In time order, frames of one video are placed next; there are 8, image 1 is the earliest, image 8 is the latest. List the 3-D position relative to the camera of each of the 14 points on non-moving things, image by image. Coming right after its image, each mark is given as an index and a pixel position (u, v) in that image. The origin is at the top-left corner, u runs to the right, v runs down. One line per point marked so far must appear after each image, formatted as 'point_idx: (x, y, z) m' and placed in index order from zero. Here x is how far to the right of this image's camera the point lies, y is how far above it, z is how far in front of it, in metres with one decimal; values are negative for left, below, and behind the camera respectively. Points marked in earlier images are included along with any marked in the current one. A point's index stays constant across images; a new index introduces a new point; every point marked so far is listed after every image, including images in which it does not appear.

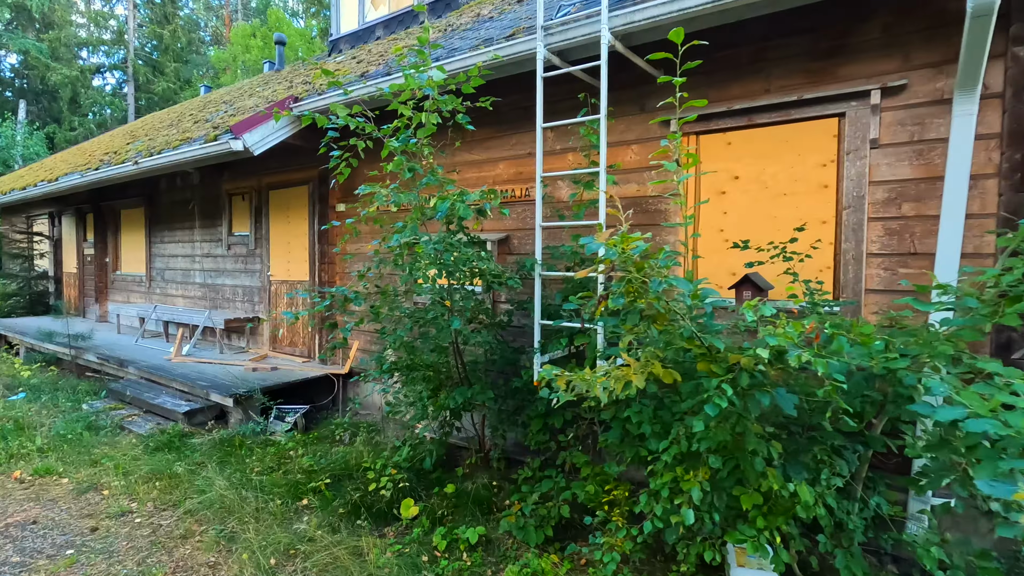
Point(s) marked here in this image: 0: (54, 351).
0: (-6.4, -0.9, +7.5) m
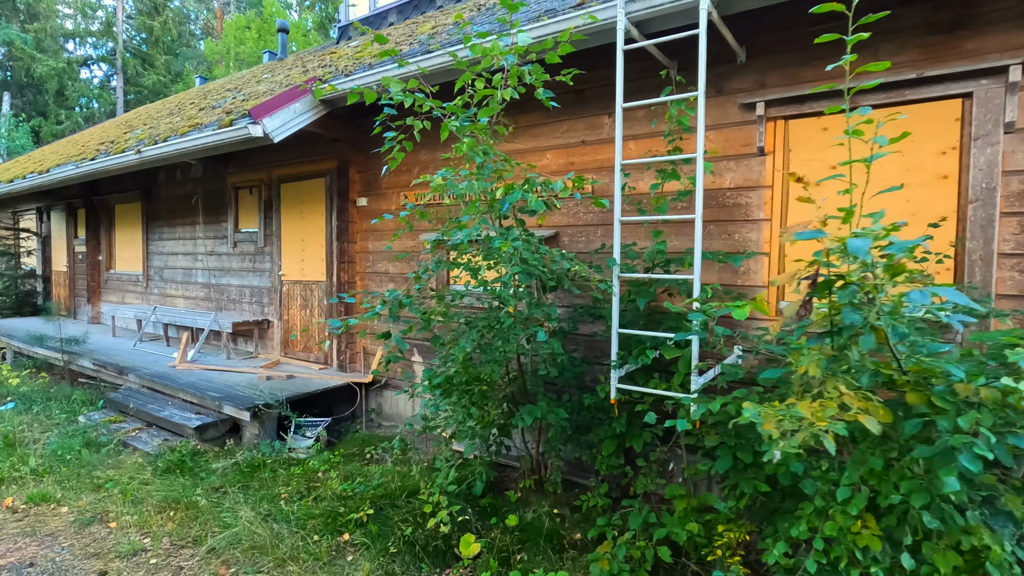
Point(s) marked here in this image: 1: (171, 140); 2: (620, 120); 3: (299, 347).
0: (-6.0, -0.9, +6.9) m
1: (-3.2, +1.4, +5.0) m
2: (+0.6, +1.0, +3.0) m
3: (-2.5, -0.7, +6.2) m
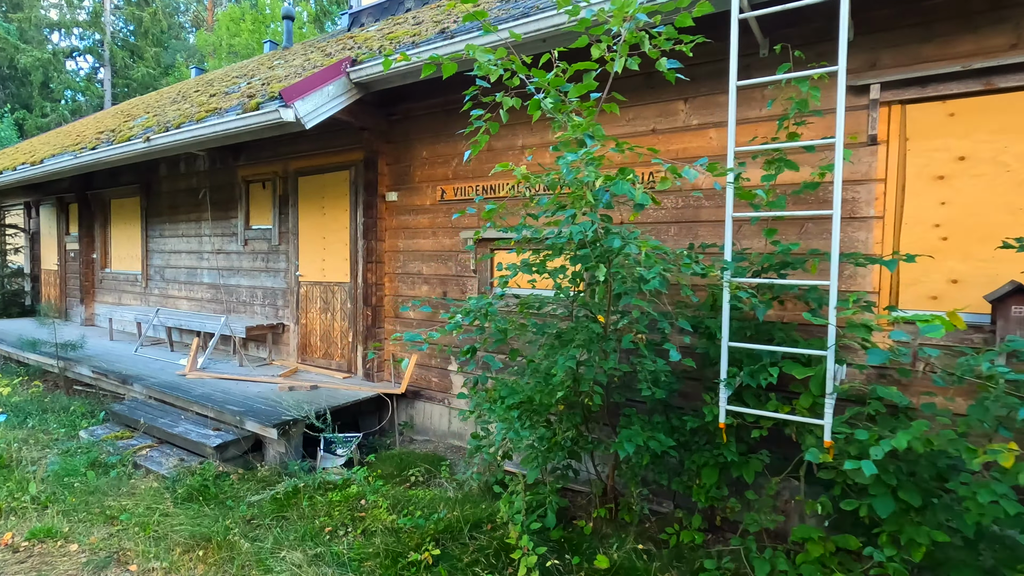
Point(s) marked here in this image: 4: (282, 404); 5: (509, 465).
0: (-5.7, -0.9, +6.4) m
1: (-2.8, +1.4, +4.5) m
2: (+1.1, +0.9, +2.6) m
3: (-2.1, -0.7, +5.7) m
4: (-1.9, -1.0, +4.5) m
5: (0.0, -1.2, +3.7) m
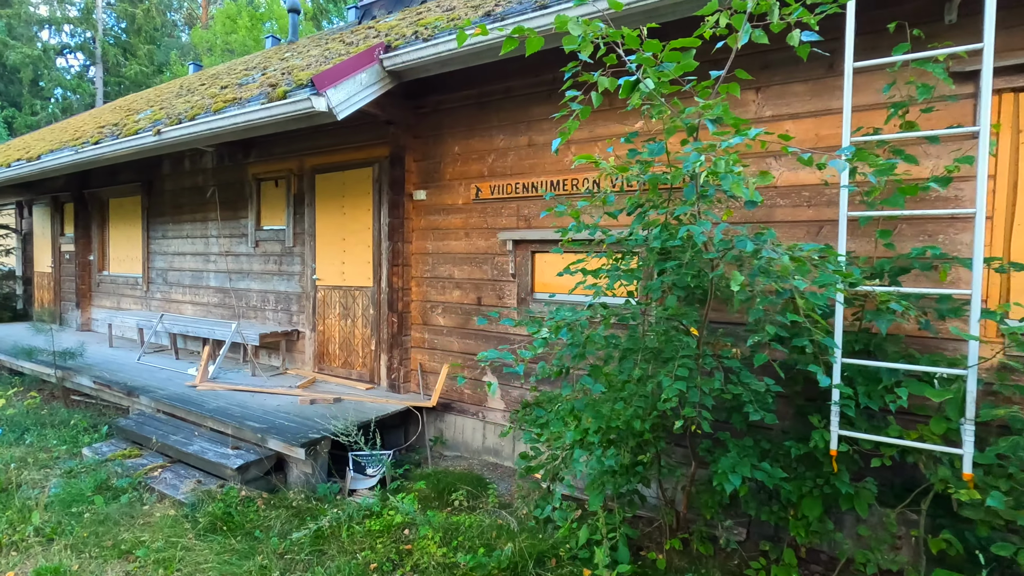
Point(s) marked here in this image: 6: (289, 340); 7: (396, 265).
0: (-5.3, -0.9, +6.0) m
1: (-2.5, +1.3, +4.2) m
2: (+1.4, +0.9, +2.3) m
3: (-1.8, -0.8, +5.4) m
4: (-1.6, -1.0, +4.1) m
5: (+0.3, -1.3, +3.4) m
6: (-2.4, -0.6, +5.8) m
7: (-1.1, +0.2, +4.8) m
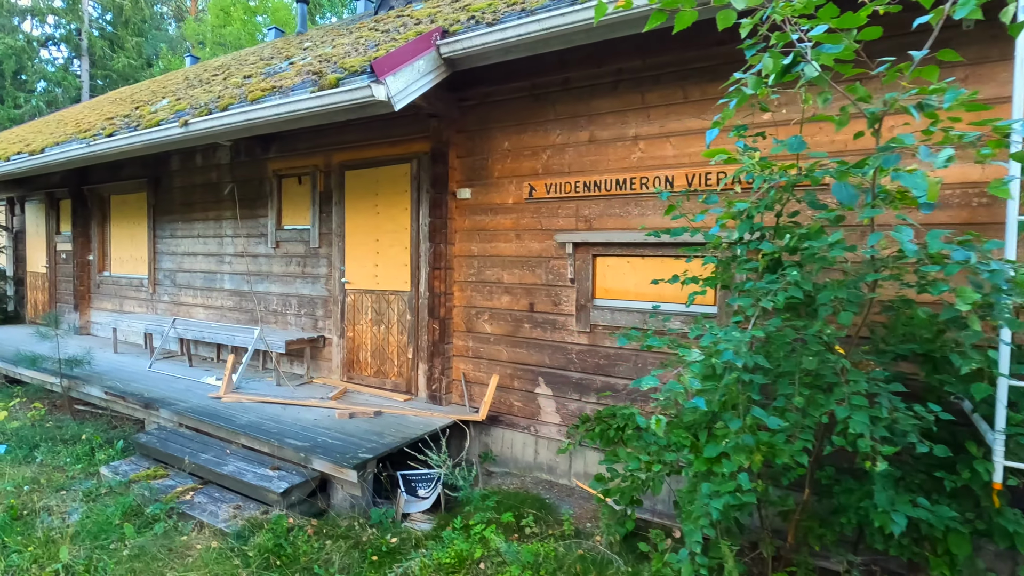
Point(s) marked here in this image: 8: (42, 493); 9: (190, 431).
0: (-5.0, -1.0, +5.6) m
1: (-2.0, +1.3, +3.8) m
2: (+1.9, +0.8, +2.1) m
3: (-1.4, -0.8, +5.1) m
4: (-1.2, -1.1, +3.8) m
5: (+0.8, -1.3, +3.1) m
6: (-2.0, -0.6, +5.5) m
7: (-0.6, +0.2, +4.5) m
8: (-3.3, -1.4, +3.7) m
9: (-2.6, -1.2, +4.3) m
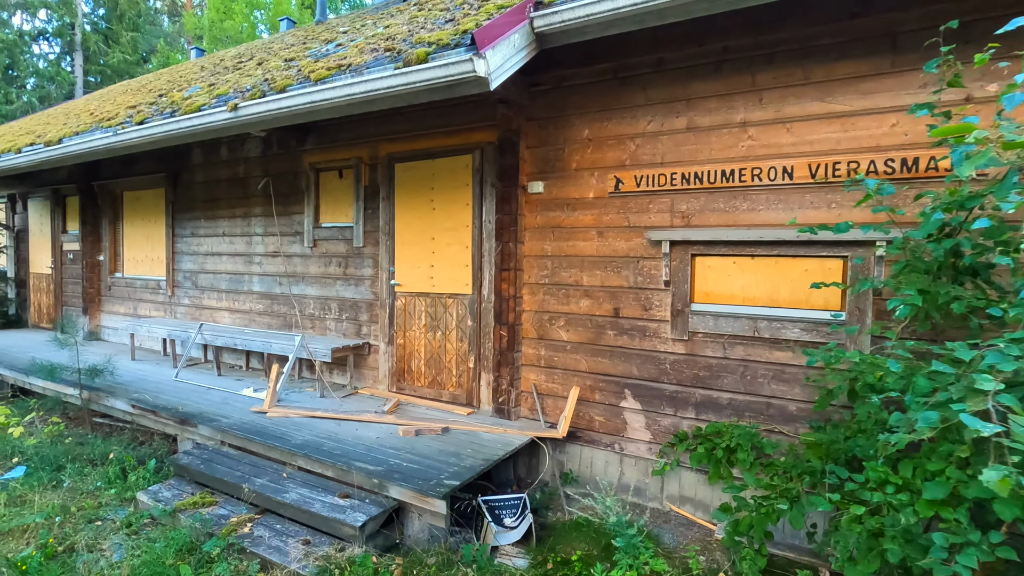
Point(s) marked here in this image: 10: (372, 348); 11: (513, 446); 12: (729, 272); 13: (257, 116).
0: (-4.4, -1.0, +5.1) m
1: (-1.4, +1.3, +3.4) m
2: (+2.5, +0.8, +1.7) m
3: (-0.8, -0.8, +4.6) m
4: (-0.6, -1.1, +3.4) m
5: (+1.4, -1.3, +2.7) m
6: (-1.4, -0.6, +5.0) m
7: (0.0, +0.2, +4.1) m
8: (-2.7, -1.5, +3.3) m
9: (-2.0, -1.2, +3.9) m
10: (-1.3, -0.6, +5.0) m
11: (0.0, -1.1, +3.6) m
12: (+1.4, +0.1, +3.4) m
13: (-1.8, +1.2, +3.6) m
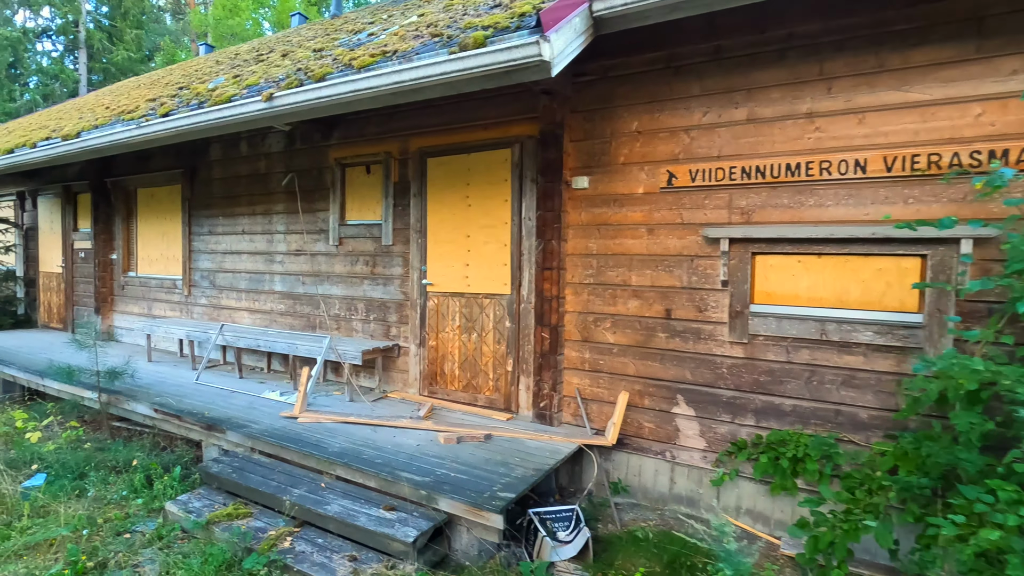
0: (-4.1, -1.0, +4.9) m
1: (-1.1, +1.3, +3.2) m
2: (+2.9, +0.8, +1.5) m
3: (-0.5, -0.8, +4.5) m
4: (-0.2, -1.1, +3.2) m
5: (+1.7, -1.4, +2.6) m
6: (-1.1, -0.6, +4.8) m
7: (+0.3, +0.2, +3.9) m
8: (-2.4, -1.5, +3.1) m
9: (-1.7, -1.2, +3.7) m
10: (-1.0, -0.6, +4.8) m
11: (+0.3, -1.1, +3.5) m
12: (+1.7, +0.1, +3.2) m
13: (-1.4, +1.2, +3.5) m
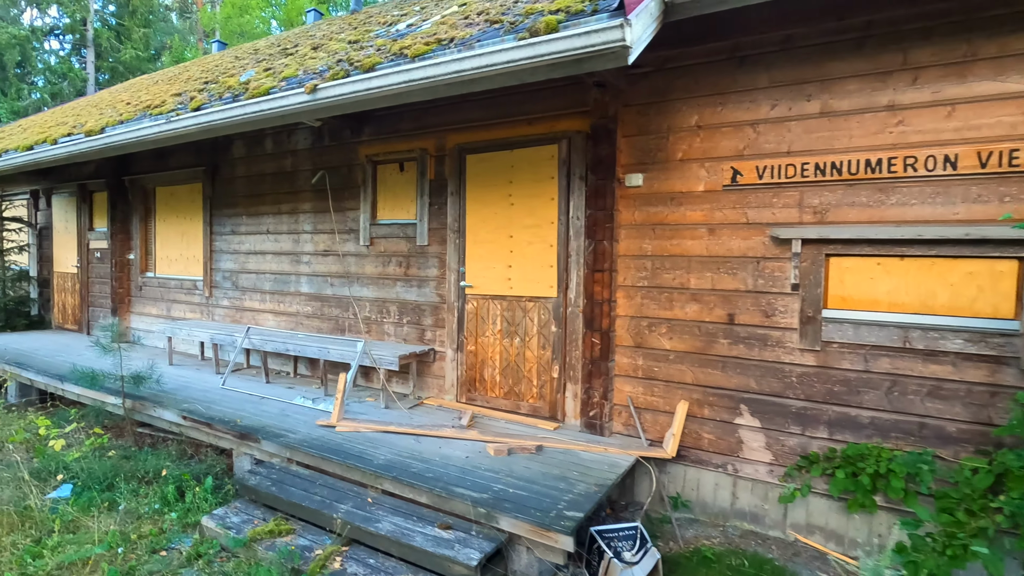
0: (-3.7, -1.0, +4.8) m
1: (-0.8, +1.3, +3.1) m
2: (+3.2, +0.8, +1.3) m
3: (-0.1, -0.8, +4.3) m
4: (+0.1, -1.1, +3.0) m
5: (+2.0, -1.4, +2.4) m
6: (-0.8, -0.6, +4.7) m
7: (+0.6, +0.1, +3.7) m
8: (-2.1, -1.5, +2.9) m
9: (-1.4, -1.2, +3.5) m
10: (-0.6, -0.6, +4.6) m
11: (+0.7, -1.1, +3.3) m
12: (+2.1, +0.1, +3.0) m
13: (-1.1, +1.2, +3.3) m
